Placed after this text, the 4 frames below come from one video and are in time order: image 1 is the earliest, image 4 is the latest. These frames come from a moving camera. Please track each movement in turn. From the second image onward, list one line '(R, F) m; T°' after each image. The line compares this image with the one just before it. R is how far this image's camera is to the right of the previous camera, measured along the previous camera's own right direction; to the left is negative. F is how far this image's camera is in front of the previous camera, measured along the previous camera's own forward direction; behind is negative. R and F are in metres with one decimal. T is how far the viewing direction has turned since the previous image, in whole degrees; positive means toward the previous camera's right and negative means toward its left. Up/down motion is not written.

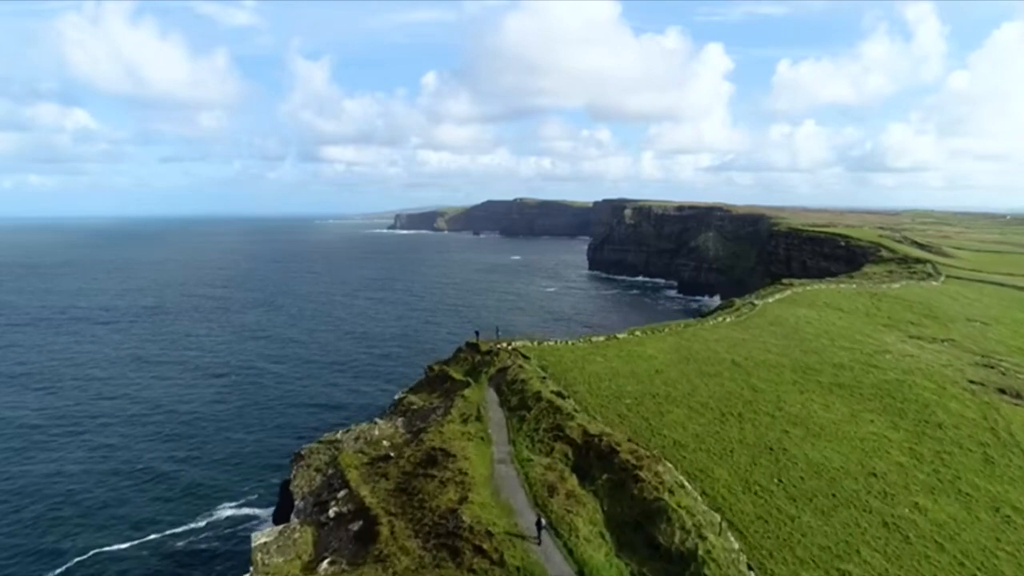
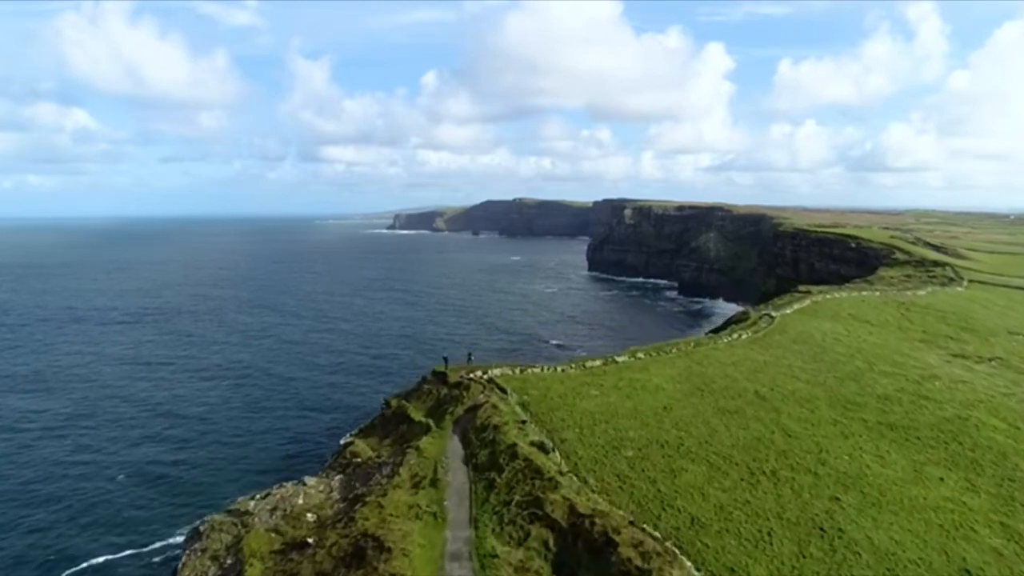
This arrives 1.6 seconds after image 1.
(+0.4, +2.6) m; 0°
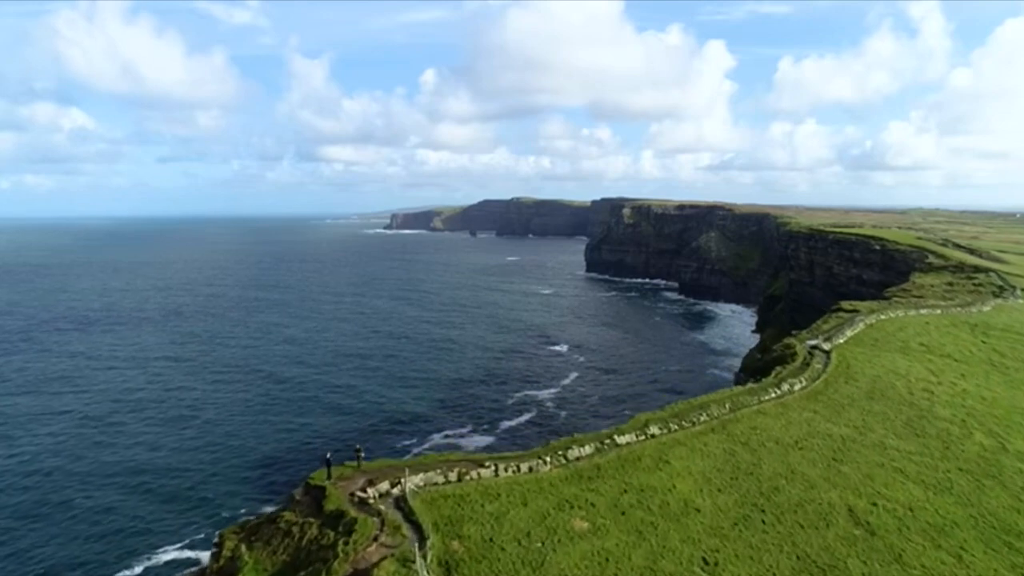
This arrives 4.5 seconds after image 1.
(+0.8, +4.9) m; 0°
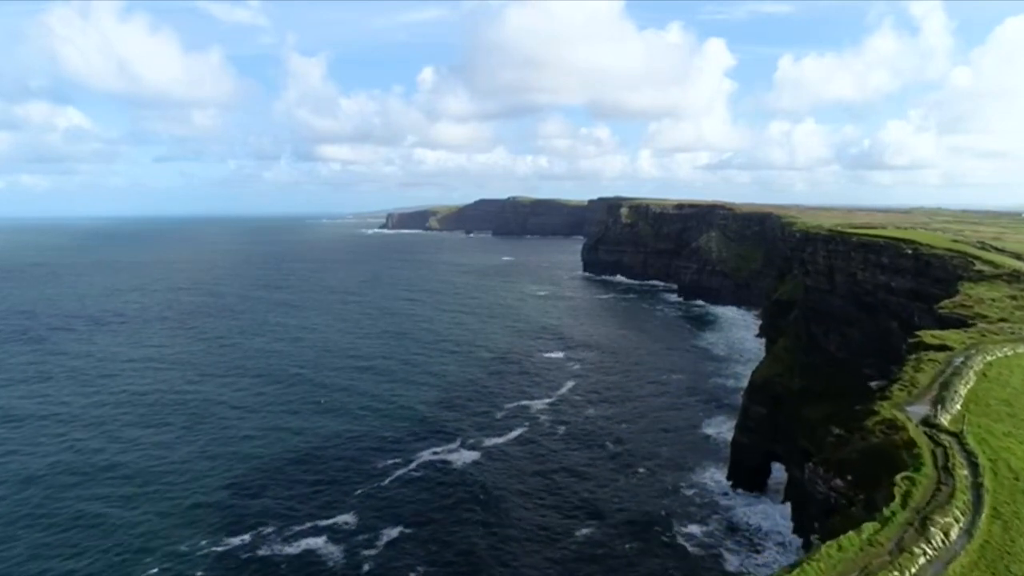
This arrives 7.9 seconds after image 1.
(+0.7, +5.4) m; 0°
